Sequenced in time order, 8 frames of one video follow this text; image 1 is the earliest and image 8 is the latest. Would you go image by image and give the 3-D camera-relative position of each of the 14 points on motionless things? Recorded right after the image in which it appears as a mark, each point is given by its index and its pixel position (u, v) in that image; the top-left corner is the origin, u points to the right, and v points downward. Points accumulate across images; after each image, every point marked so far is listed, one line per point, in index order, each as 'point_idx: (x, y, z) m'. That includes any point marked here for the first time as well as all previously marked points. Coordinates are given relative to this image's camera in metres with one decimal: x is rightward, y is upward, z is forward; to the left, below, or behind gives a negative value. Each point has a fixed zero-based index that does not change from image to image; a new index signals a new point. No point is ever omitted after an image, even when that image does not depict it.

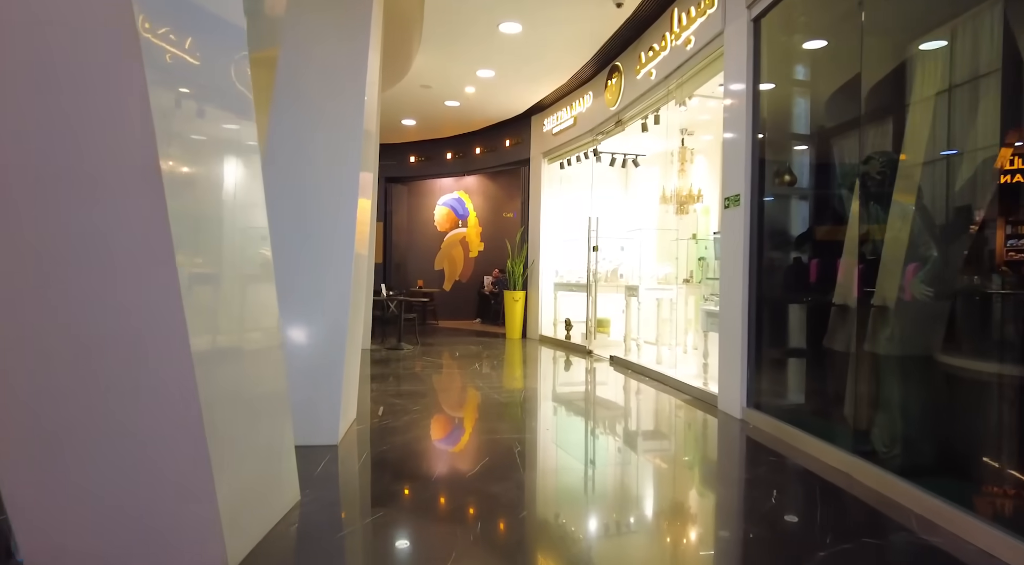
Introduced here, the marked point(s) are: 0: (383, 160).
0: (-2.3, +2.2, +12.0) m
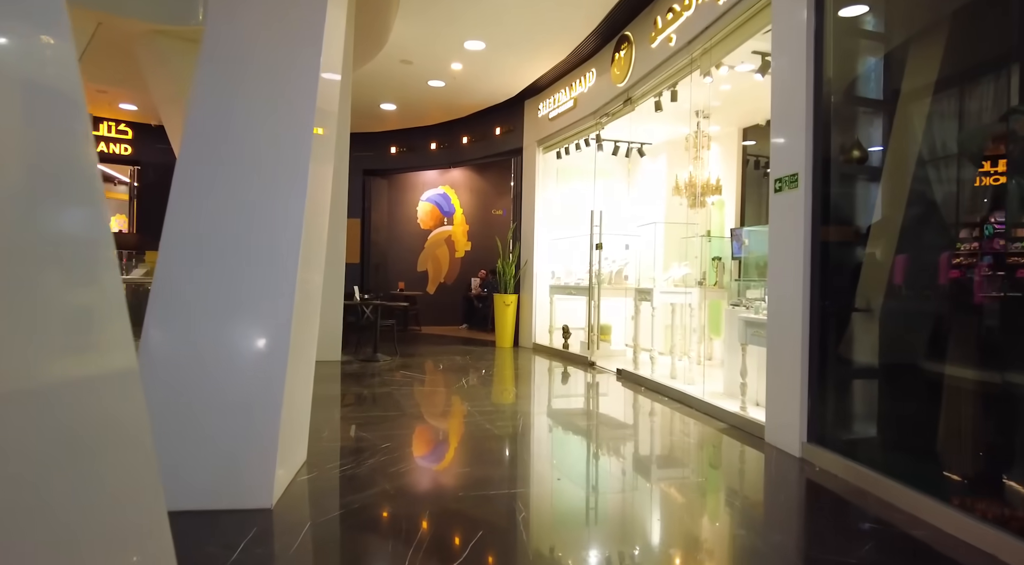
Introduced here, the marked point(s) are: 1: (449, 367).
0: (-2.5, +2.2, +11.1) m
1: (-0.7, -0.9, +7.6) m
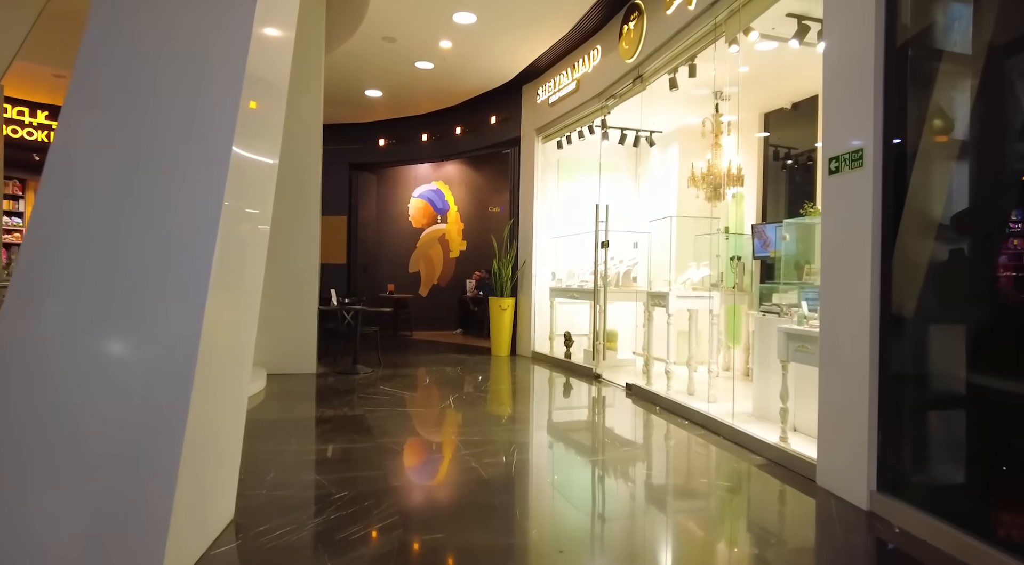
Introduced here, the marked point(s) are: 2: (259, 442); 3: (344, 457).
0: (-2.5, +2.1, +10.3) m
1: (-0.7, -0.9, +6.9) m
2: (-1.6, -1.0, +4.2) m
3: (-0.9, -1.0, +3.9) m
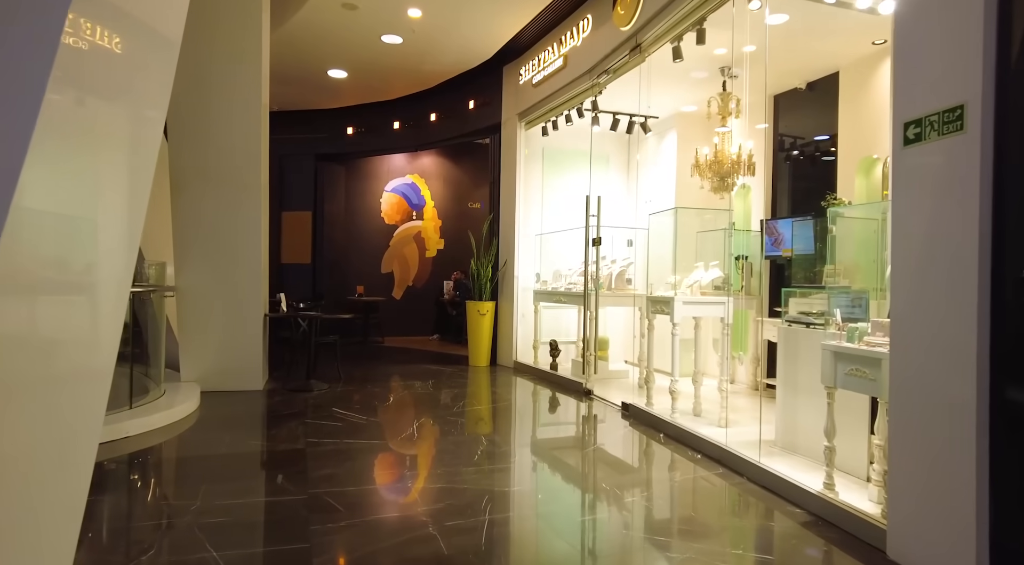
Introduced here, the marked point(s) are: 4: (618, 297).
0: (-2.8, +2.1, +9.5) m
1: (-0.9, -0.9, +6.1) m
2: (-1.7, -1.0, +3.4) m
3: (-1.1, -1.0, +3.1) m
4: (+0.9, -0.1, +6.0) m
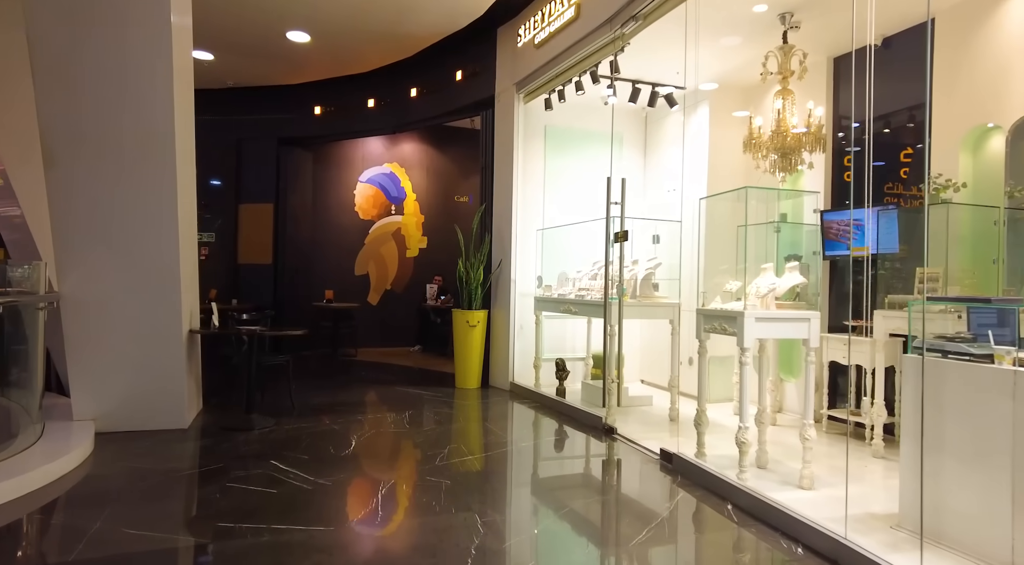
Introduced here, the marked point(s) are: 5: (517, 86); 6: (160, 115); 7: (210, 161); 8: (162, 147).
0: (-2.8, +2.1, +8.2) m
1: (-0.9, -1.0, +4.8) m
2: (-1.7, -1.1, +2.2) m
3: (-1.0, -1.1, +1.9) m
4: (+0.9, -0.2, +4.8) m
5: (+0.1, +1.7, +5.8) m
6: (-1.9, +0.9, +3.9) m
7: (-3.7, +1.5, +8.3) m
8: (-2.0, +0.8, +3.9) m
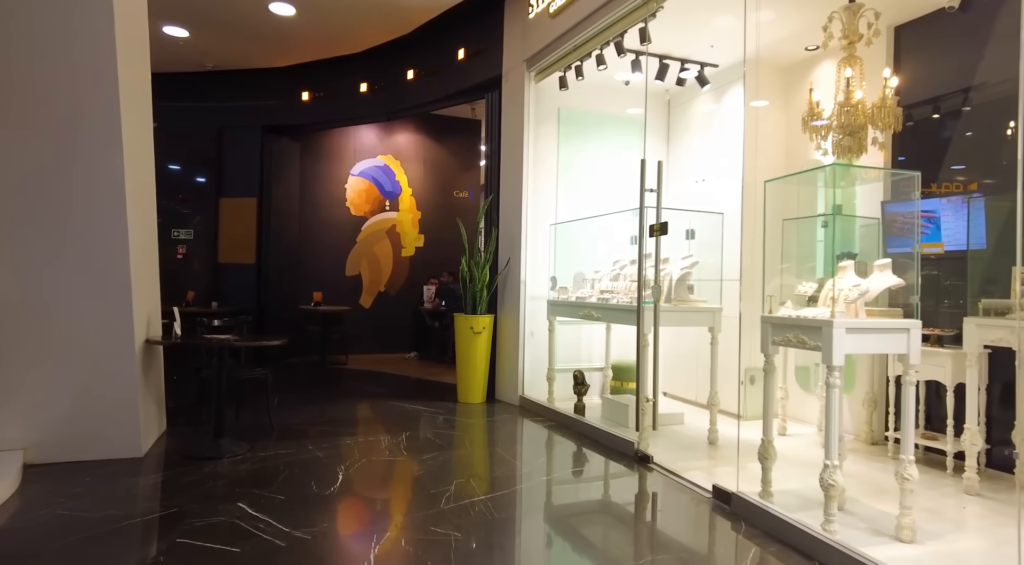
0: (-2.8, +2.0, +7.6) m
1: (-0.8, -1.0, +4.2) m
2: (-1.5, -1.1, +1.5) m
3: (-0.9, -1.1, +1.2) m
4: (+1.0, -0.2, +4.2) m
5: (+0.1, +1.7, +5.2) m
6: (-1.9, +0.9, +3.3) m
7: (-3.6, +1.5, +7.6) m
8: (-1.9, +0.8, +3.2) m
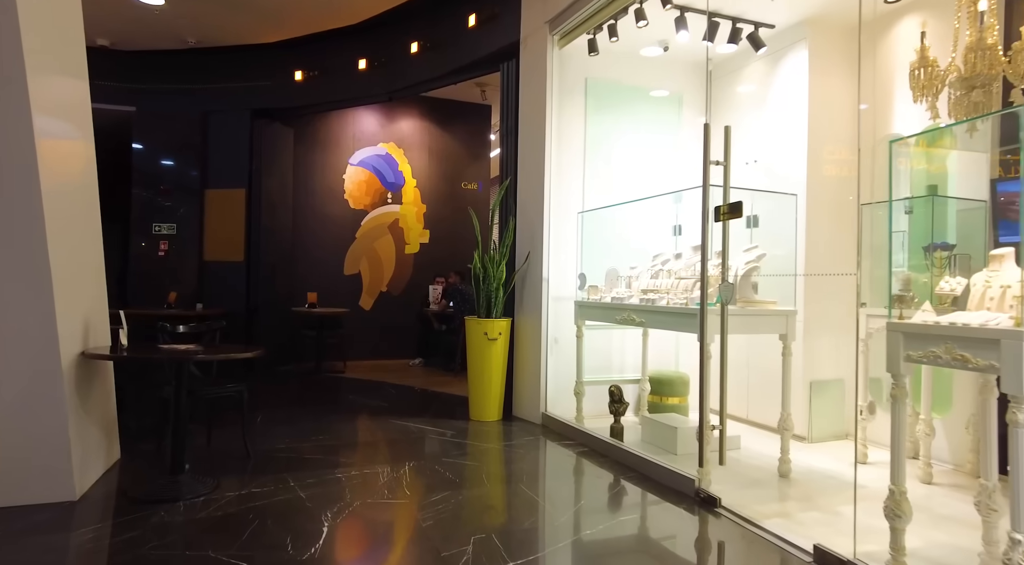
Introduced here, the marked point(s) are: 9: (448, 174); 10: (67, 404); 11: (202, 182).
0: (-2.7, +2.1, +6.8) m
1: (-0.7, -1.0, +3.5) m
2: (-1.4, -1.0, +0.8) m
3: (-0.8, -1.0, +0.5) m
4: (+1.1, -0.2, +3.4) m
5: (+0.3, +1.7, +4.5) m
6: (-1.7, +1.0, +2.5) m
7: (-3.5, +1.5, +6.9) m
8: (-1.7, +0.8, +2.5) m
9: (-0.7, +1.2, +7.2) m
10: (-1.8, -0.6, +2.8) m
11: (-3.2, +1.0, +7.0) m
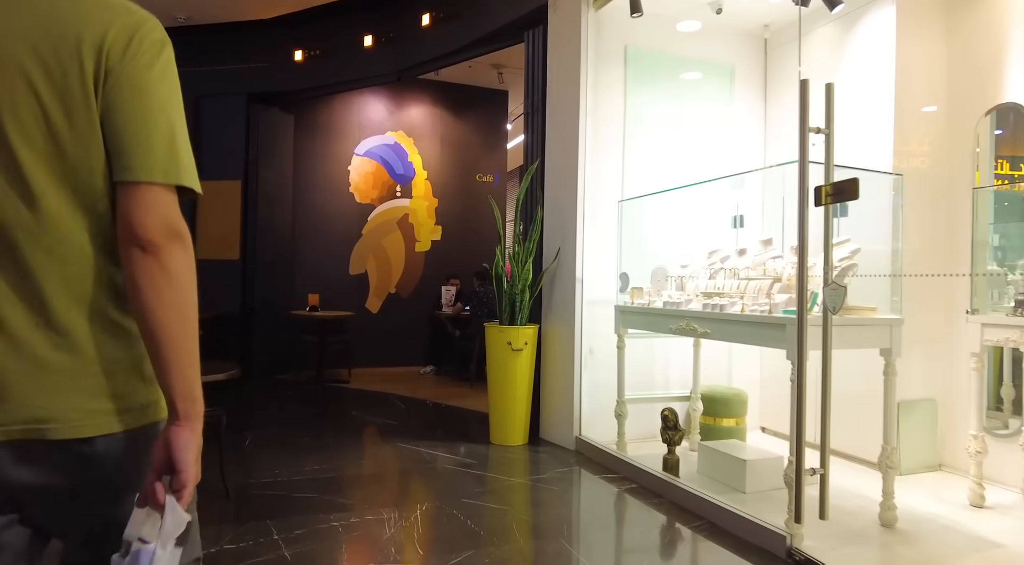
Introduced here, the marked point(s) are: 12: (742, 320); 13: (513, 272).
0: (-2.5, +2.0, +6.2) m
1: (-0.6, -1.0, +2.8) m
2: (-1.3, -1.1, +0.2) m
3: (-0.7, -1.1, -0.1) m
4: (+1.3, -0.2, +2.8) m
5: (+0.4, +1.7, +3.8) m
6: (-1.6, +0.9, +1.9) m
7: (-3.3, +1.5, +6.3) m
8: (-1.6, +0.8, +1.9) m
9: (-0.5, +1.2, +6.6) m
10: (-1.7, -0.6, +2.2) m
11: (-3.0, +1.0, +6.4) m
12: (+0.9, -0.2, +3.1) m
13: (0.0, +0.1, +4.1) m
